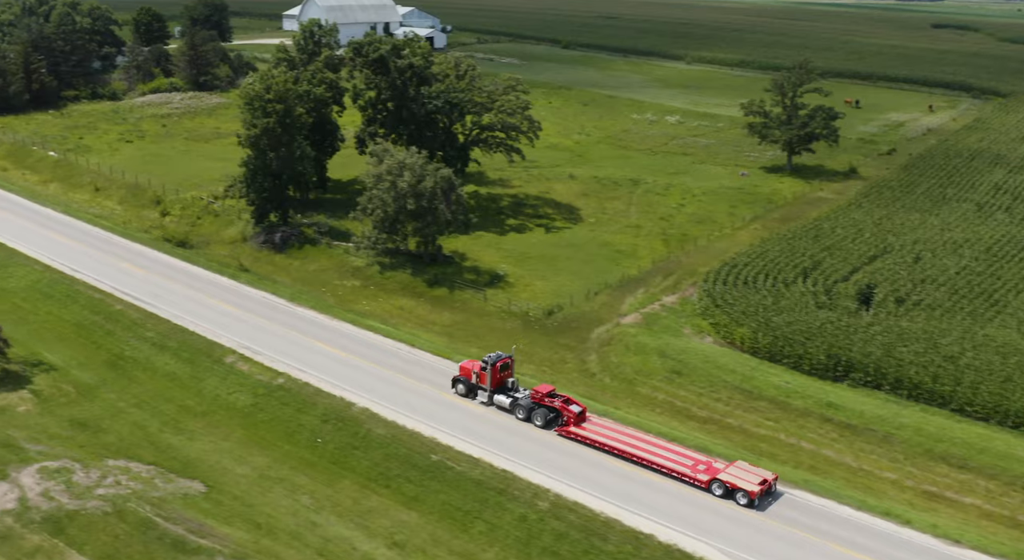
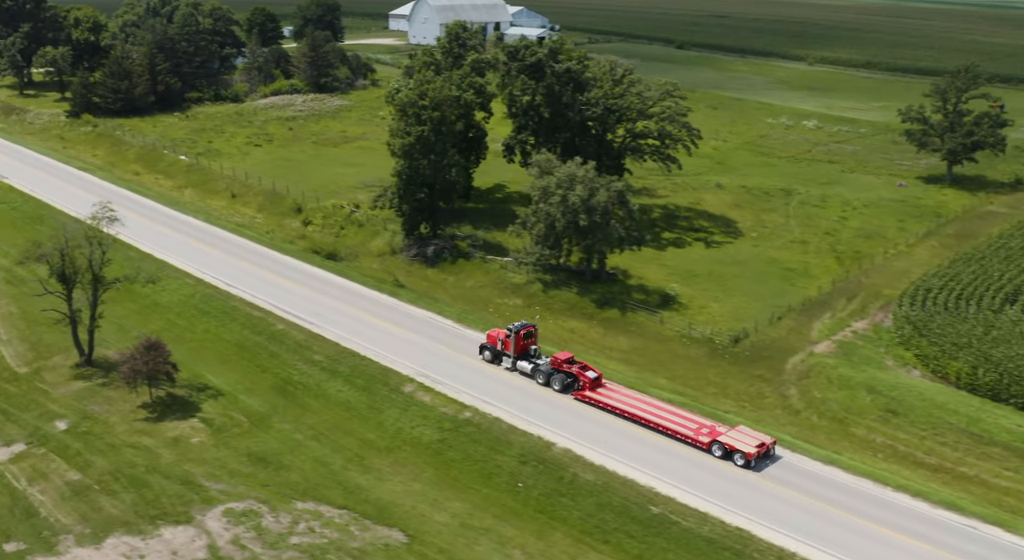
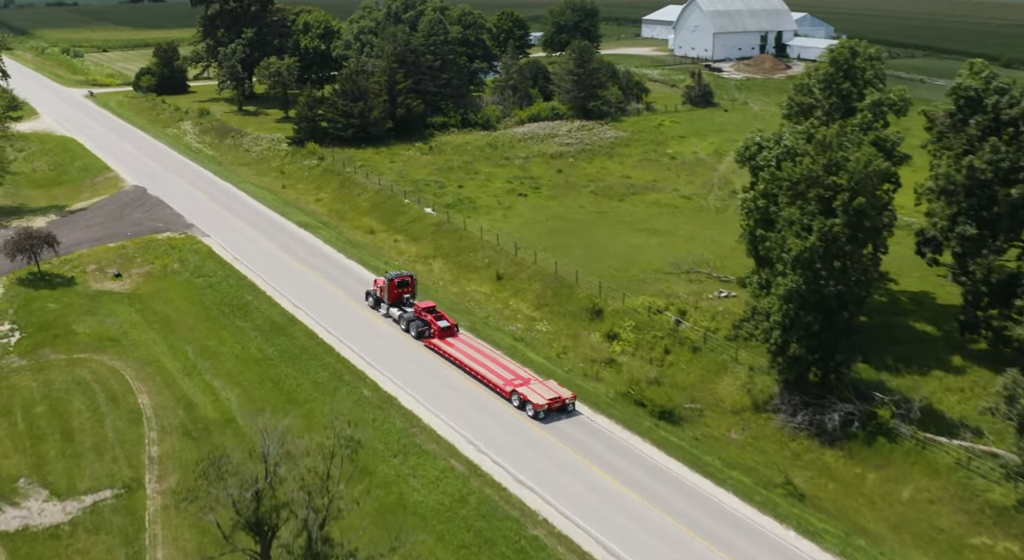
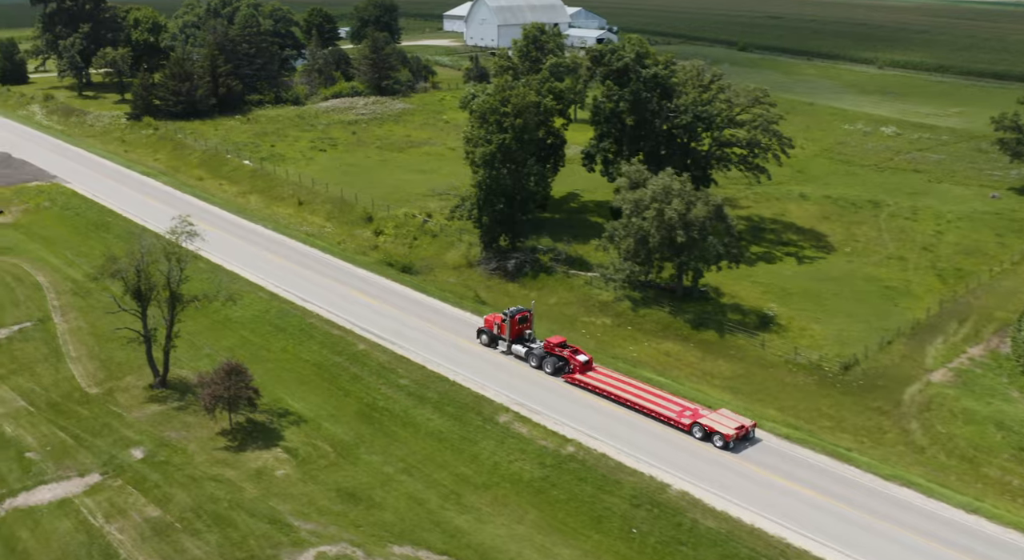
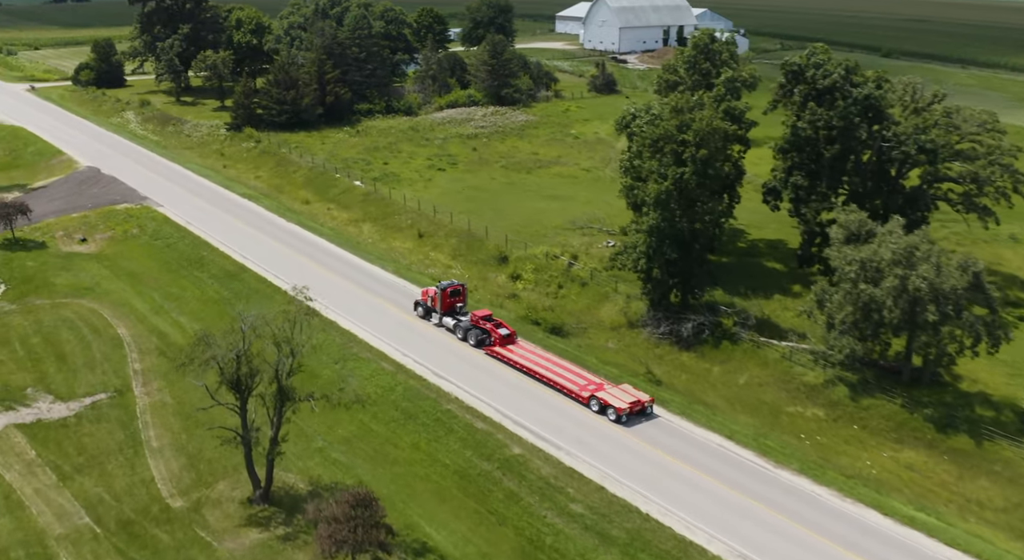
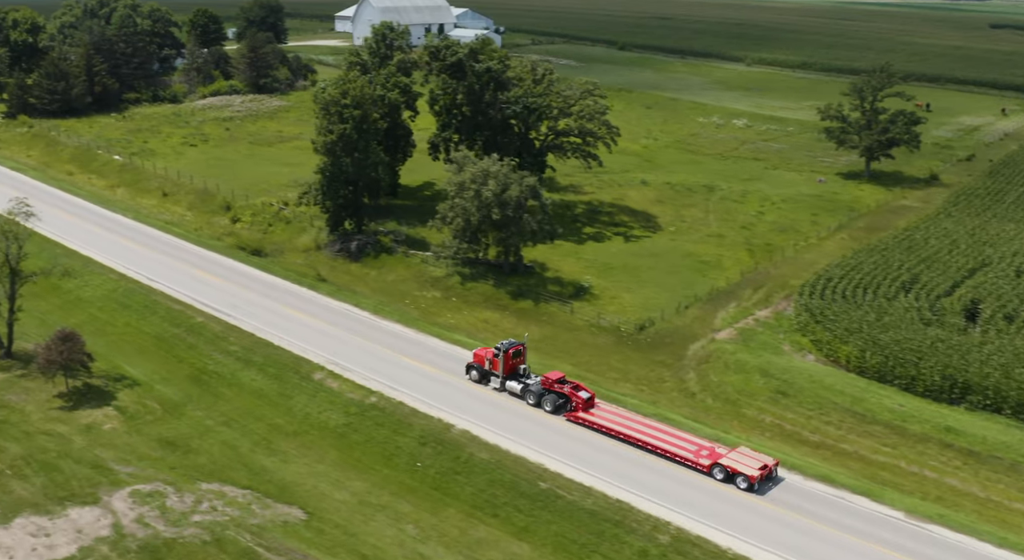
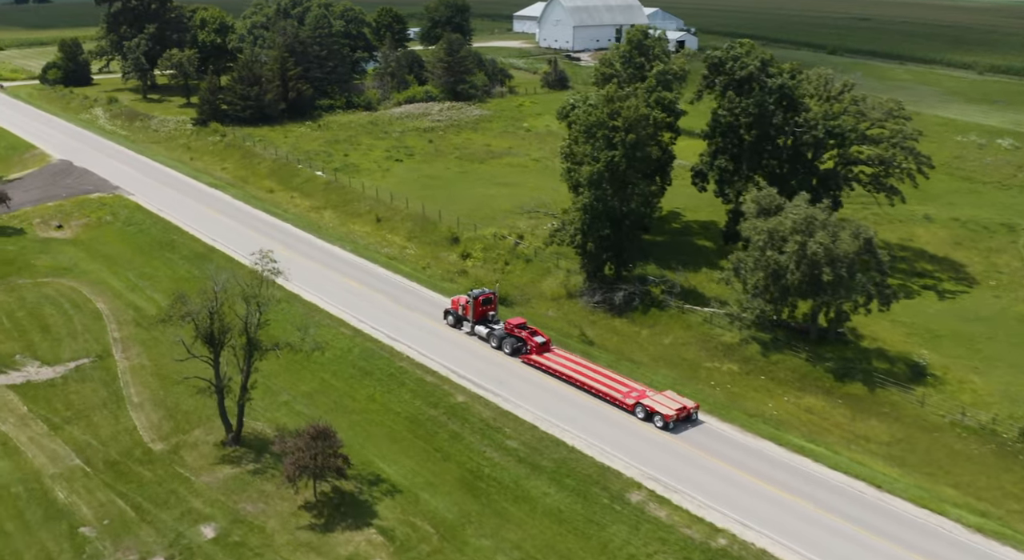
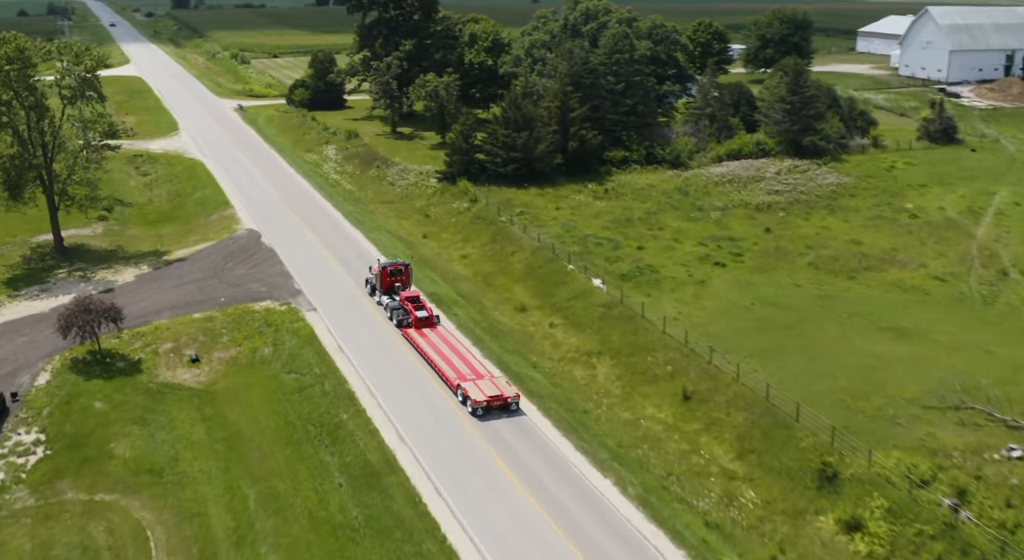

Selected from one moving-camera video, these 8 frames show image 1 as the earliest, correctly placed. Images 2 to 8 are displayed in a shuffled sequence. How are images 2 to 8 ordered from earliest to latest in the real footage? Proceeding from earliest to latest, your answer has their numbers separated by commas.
6, 2, 4, 7, 5, 3, 8
